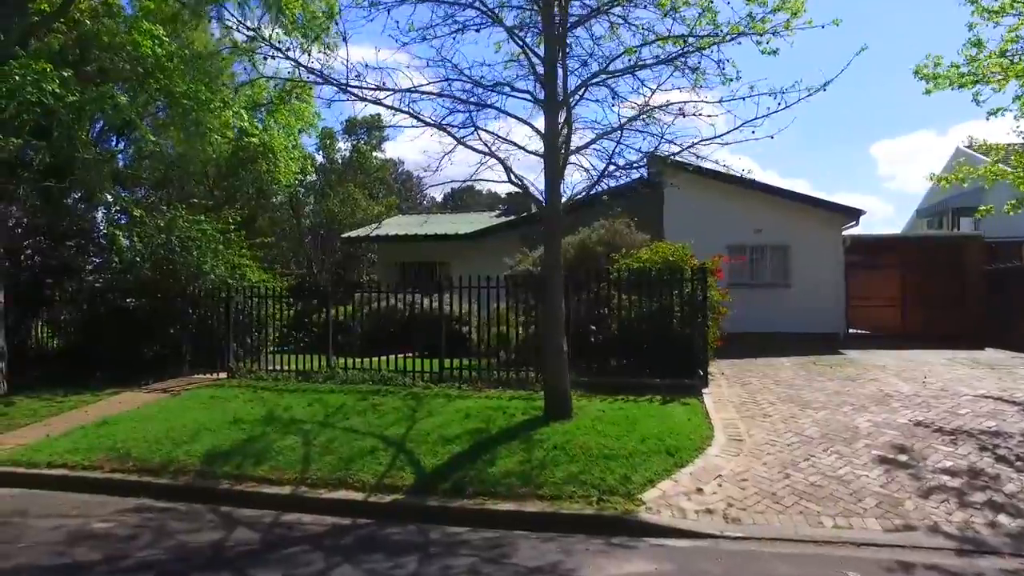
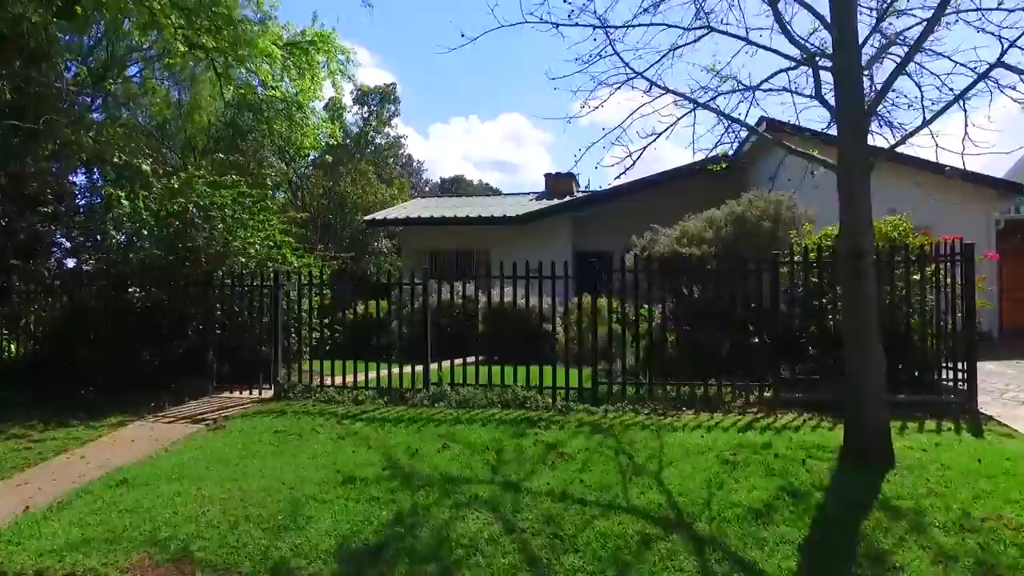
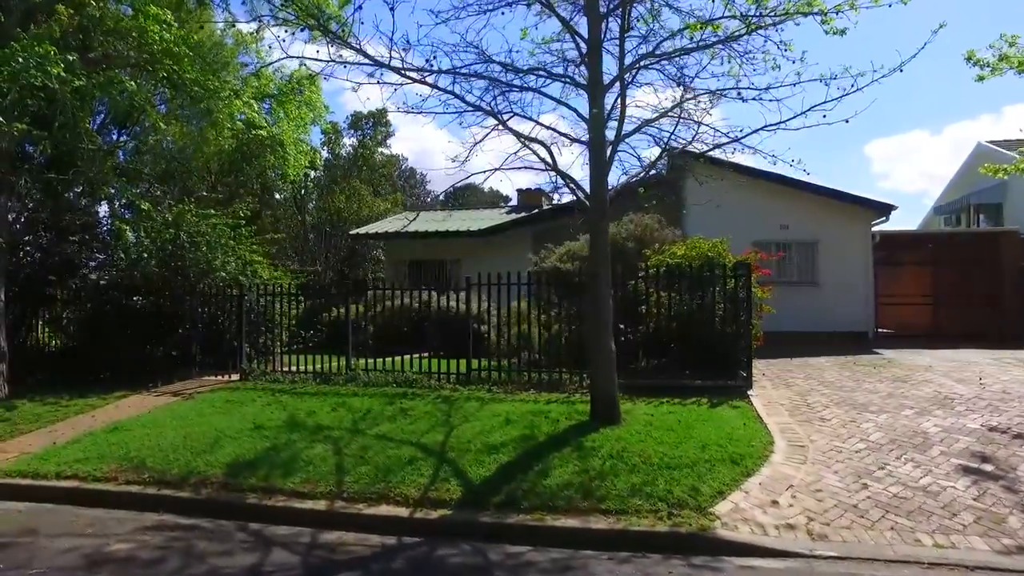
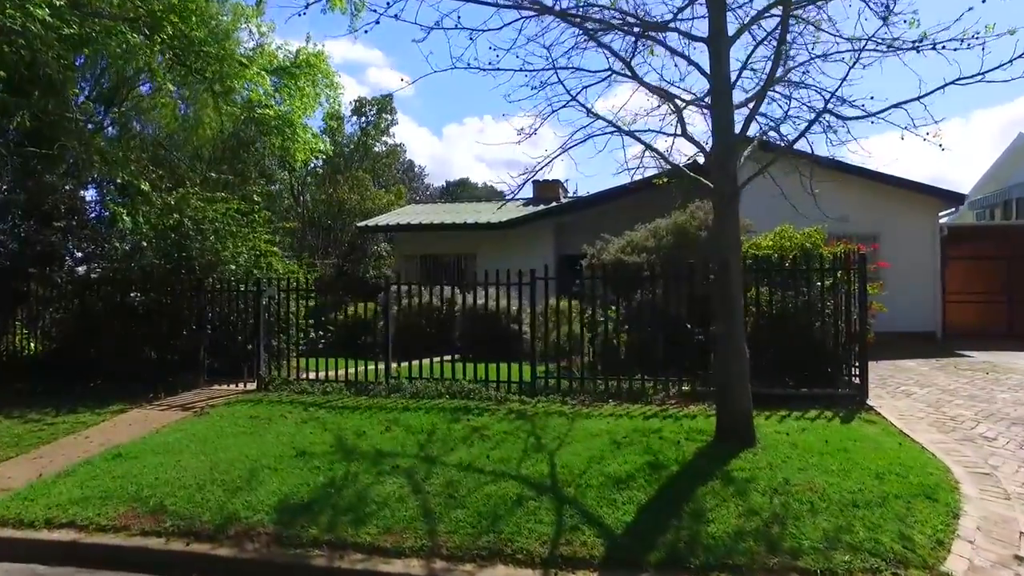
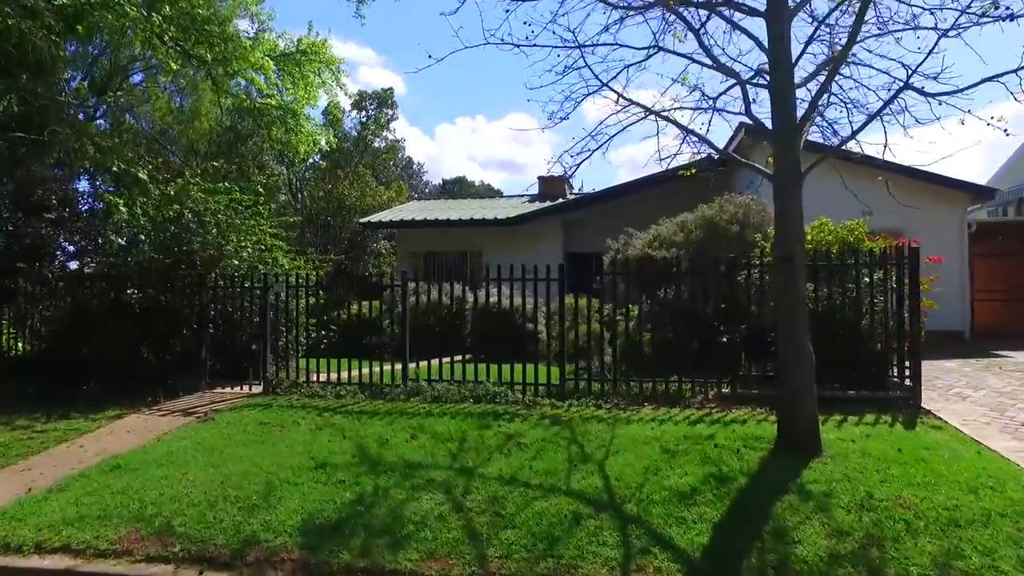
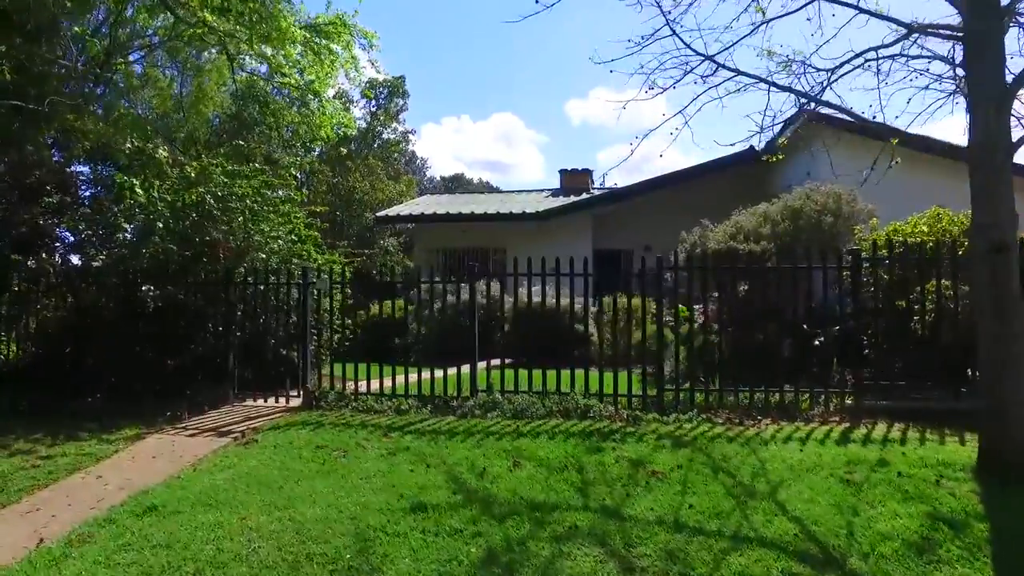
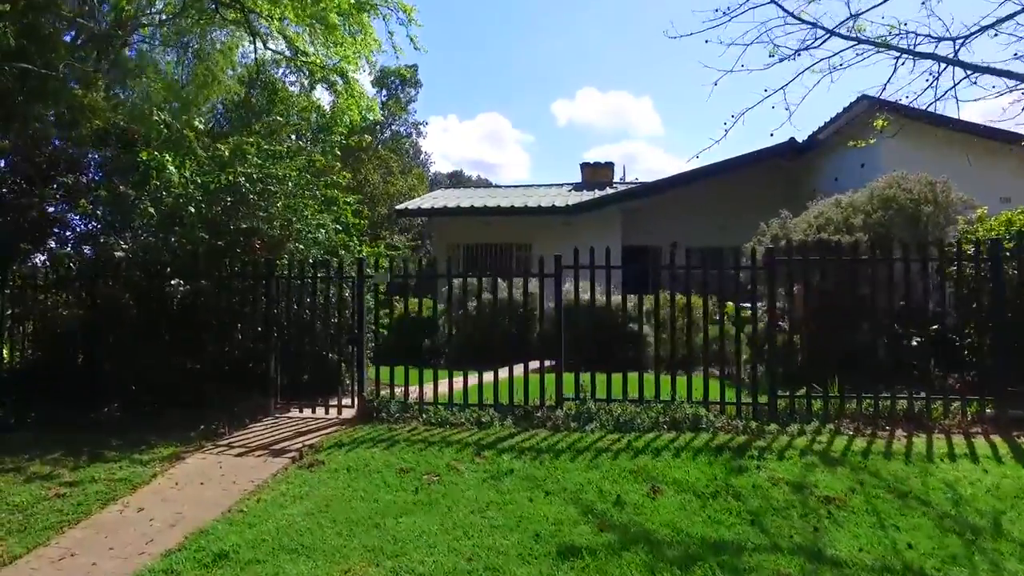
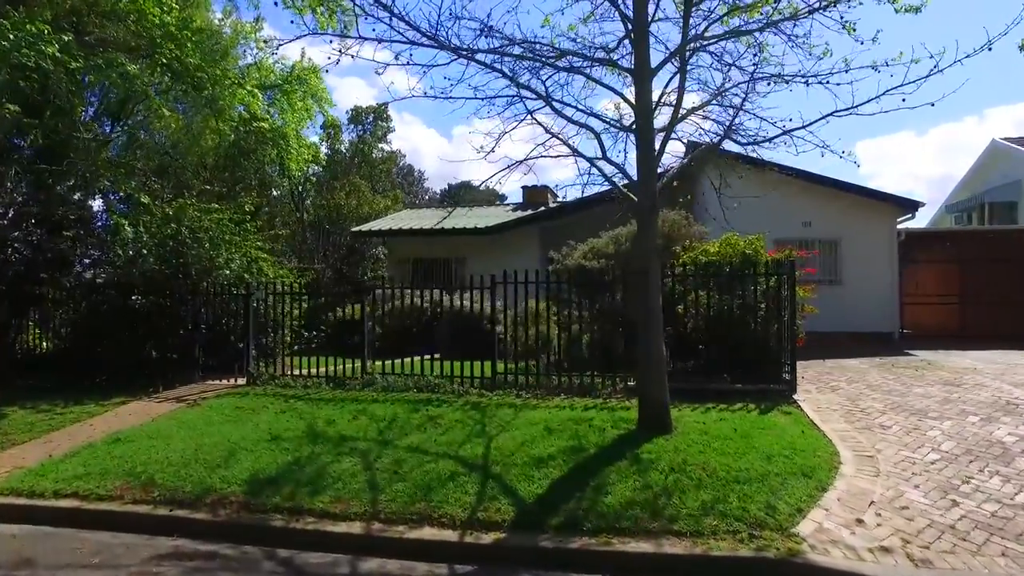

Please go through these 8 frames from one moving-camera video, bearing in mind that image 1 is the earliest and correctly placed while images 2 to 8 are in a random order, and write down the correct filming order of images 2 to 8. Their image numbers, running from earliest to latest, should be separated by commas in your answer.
3, 8, 4, 5, 2, 6, 7
